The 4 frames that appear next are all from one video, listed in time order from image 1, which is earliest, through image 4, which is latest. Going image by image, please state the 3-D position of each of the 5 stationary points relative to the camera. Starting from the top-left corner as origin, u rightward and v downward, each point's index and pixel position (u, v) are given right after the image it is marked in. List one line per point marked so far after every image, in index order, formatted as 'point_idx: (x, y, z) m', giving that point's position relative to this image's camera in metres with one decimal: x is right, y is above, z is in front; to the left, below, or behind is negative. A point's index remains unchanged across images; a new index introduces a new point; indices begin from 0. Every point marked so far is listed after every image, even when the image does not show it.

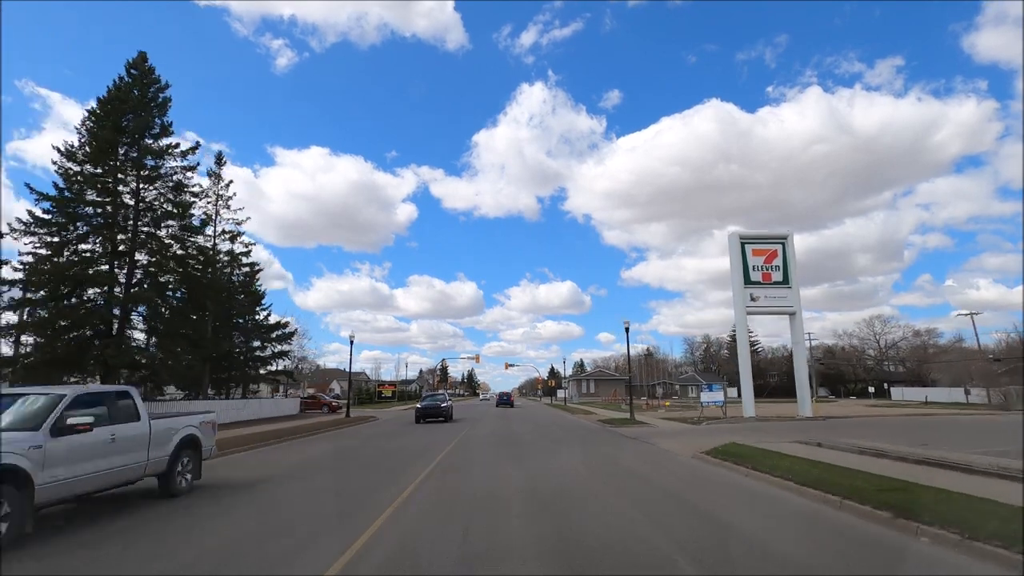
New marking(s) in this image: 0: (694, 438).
0: (+5.7, -4.8, +19.9) m
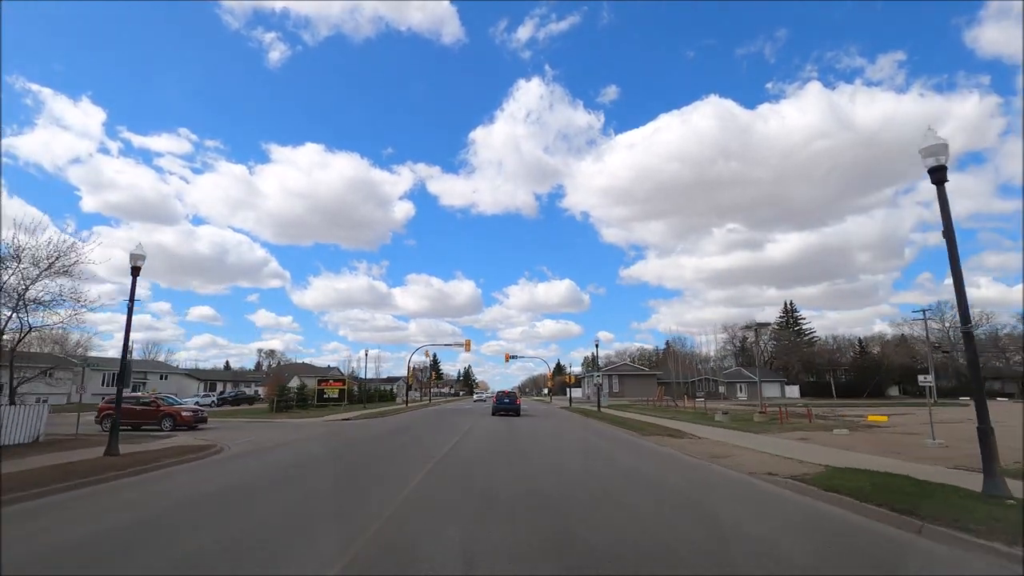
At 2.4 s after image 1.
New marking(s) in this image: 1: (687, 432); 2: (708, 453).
0: (+5.7, -4.4, +17.7) m
1: (+5.7, -4.7, +19.6) m
2: (+5.1, -4.2, +15.9) m
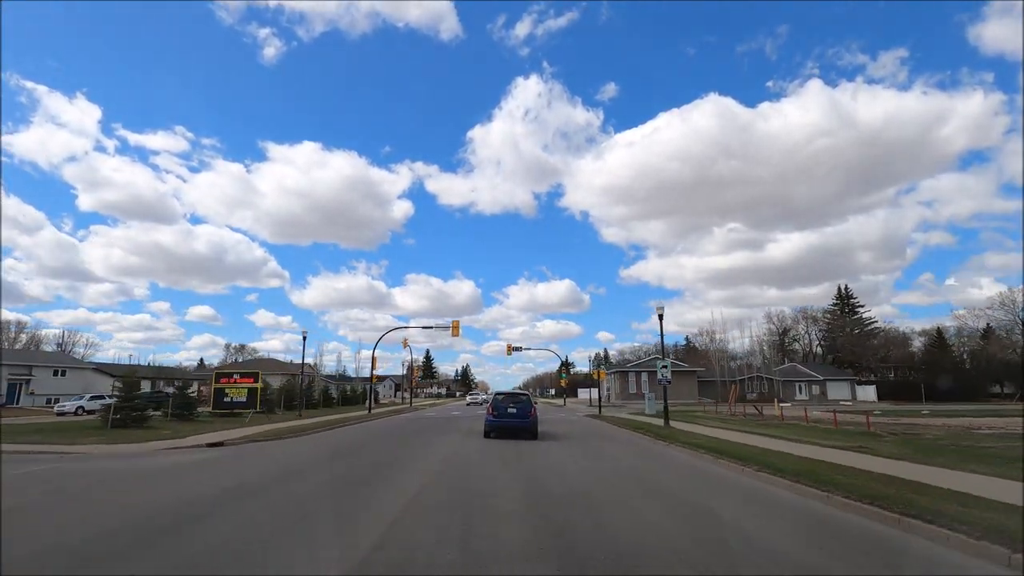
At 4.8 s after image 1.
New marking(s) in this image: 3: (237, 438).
0: (+5.7, -4.1, +15.9) m
1: (+5.8, -4.4, +17.8) m
2: (+5.2, -4.0, +14.1) m
3: (-7.6, -4.3, +16.7) m
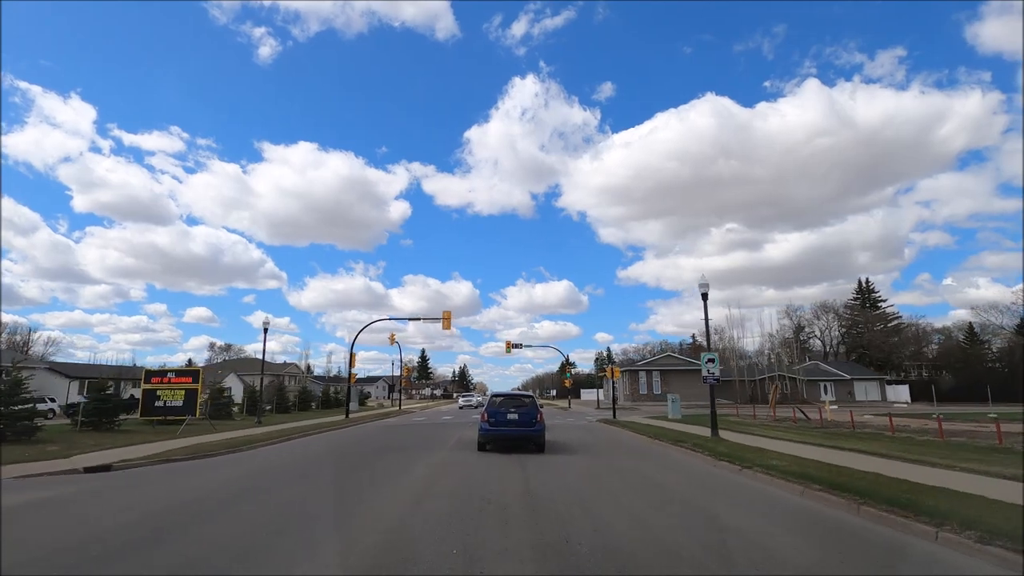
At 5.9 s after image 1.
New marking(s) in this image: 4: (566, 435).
0: (+5.7, -4.0, +15.3) m
1: (+5.7, -4.3, +17.2) m
2: (+5.1, -3.9, +13.5) m
3: (-7.6, -4.3, +16.0) m
4: (+1.7, -4.9, +19.9) m
